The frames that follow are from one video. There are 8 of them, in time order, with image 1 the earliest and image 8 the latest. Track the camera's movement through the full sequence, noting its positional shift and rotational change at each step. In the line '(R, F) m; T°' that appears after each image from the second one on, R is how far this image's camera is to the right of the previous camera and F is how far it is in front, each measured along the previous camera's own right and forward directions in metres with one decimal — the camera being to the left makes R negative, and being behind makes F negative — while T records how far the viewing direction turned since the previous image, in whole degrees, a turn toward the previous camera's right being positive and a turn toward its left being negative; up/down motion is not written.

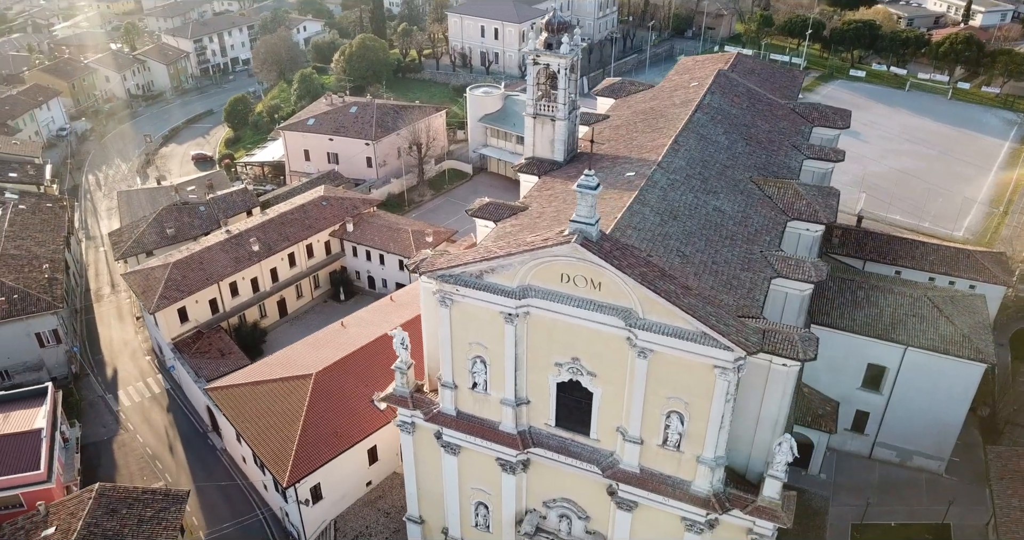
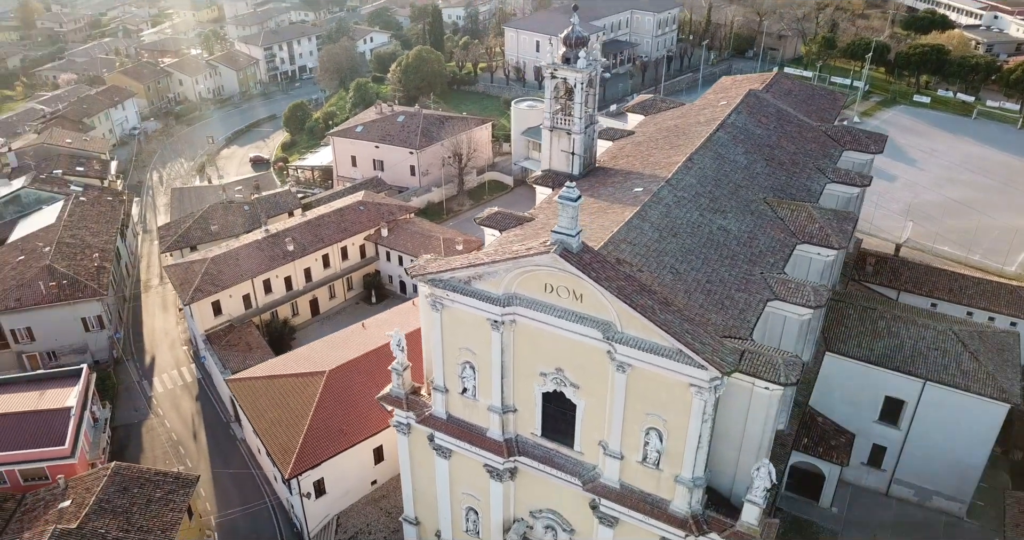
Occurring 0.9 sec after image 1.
(+2.2, -0.2) m; -5°
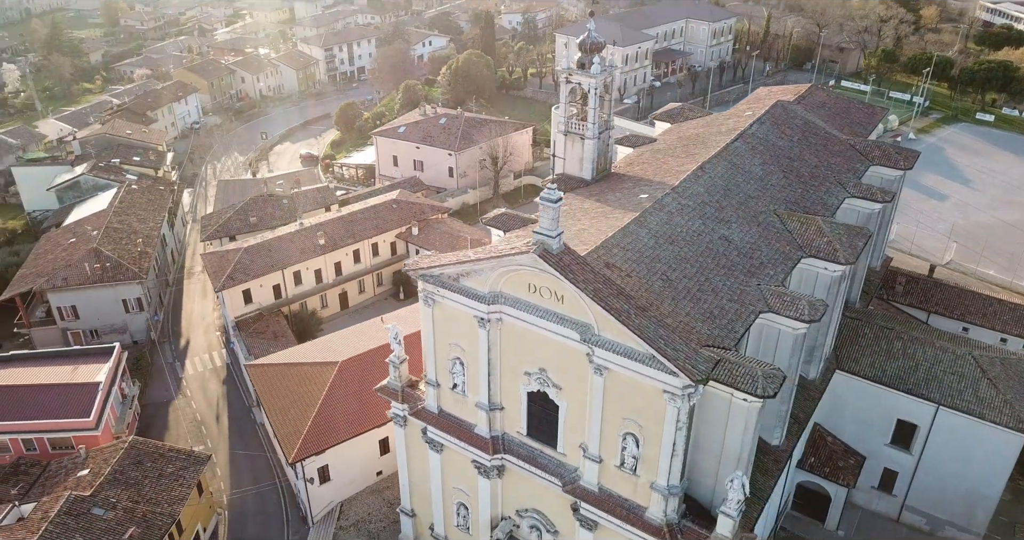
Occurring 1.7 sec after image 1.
(+2.0, -0.2) m; -5°
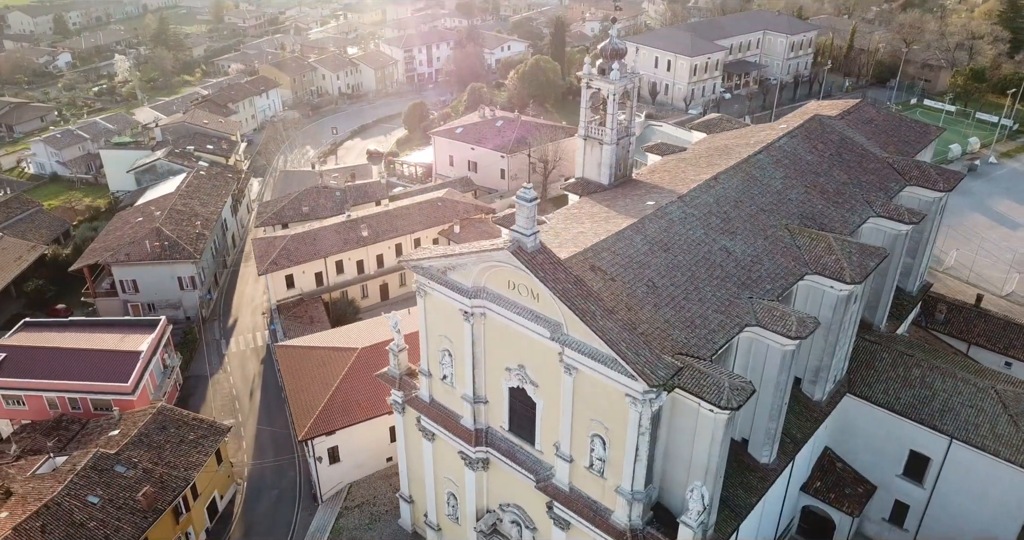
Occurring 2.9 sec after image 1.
(+2.8, -0.3) m; -6°
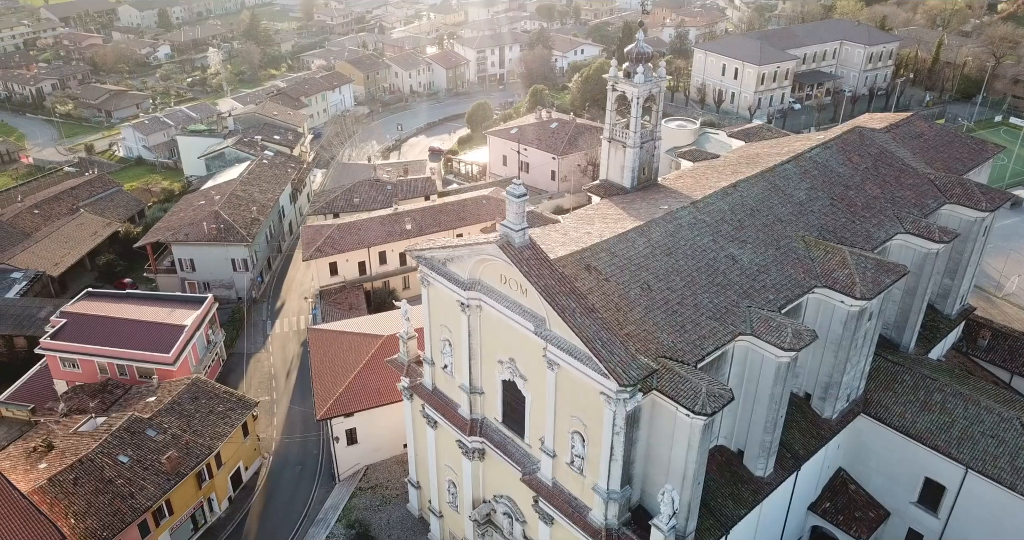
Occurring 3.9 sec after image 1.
(+2.4, -0.3) m; -6°
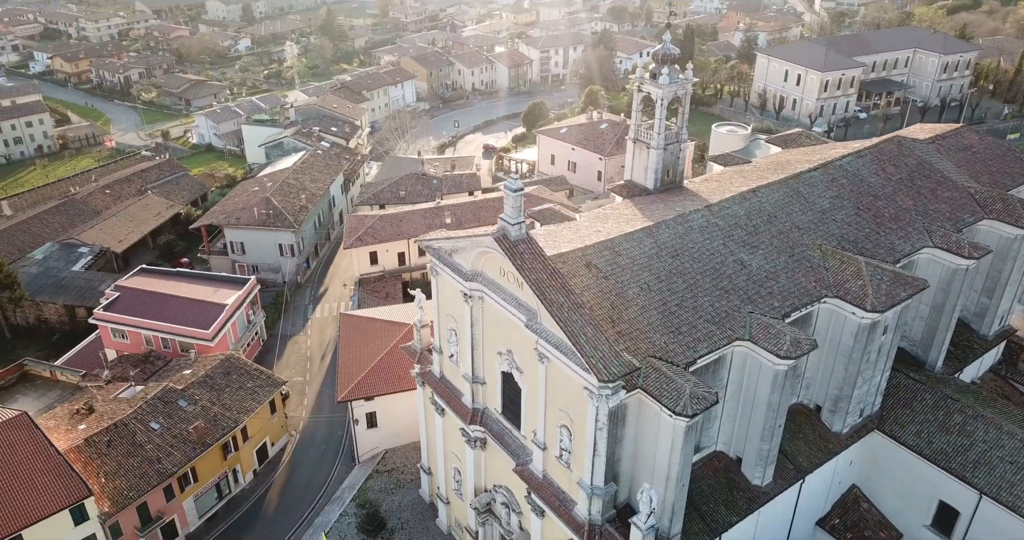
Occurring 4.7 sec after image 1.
(+2.0, -0.3) m; -5°
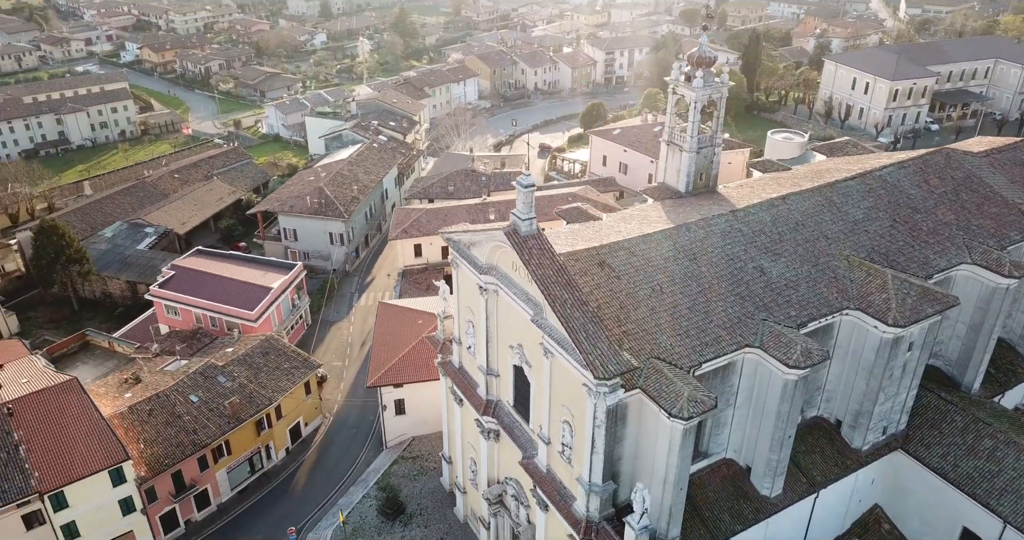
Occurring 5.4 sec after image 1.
(+1.6, -0.3) m; -5°
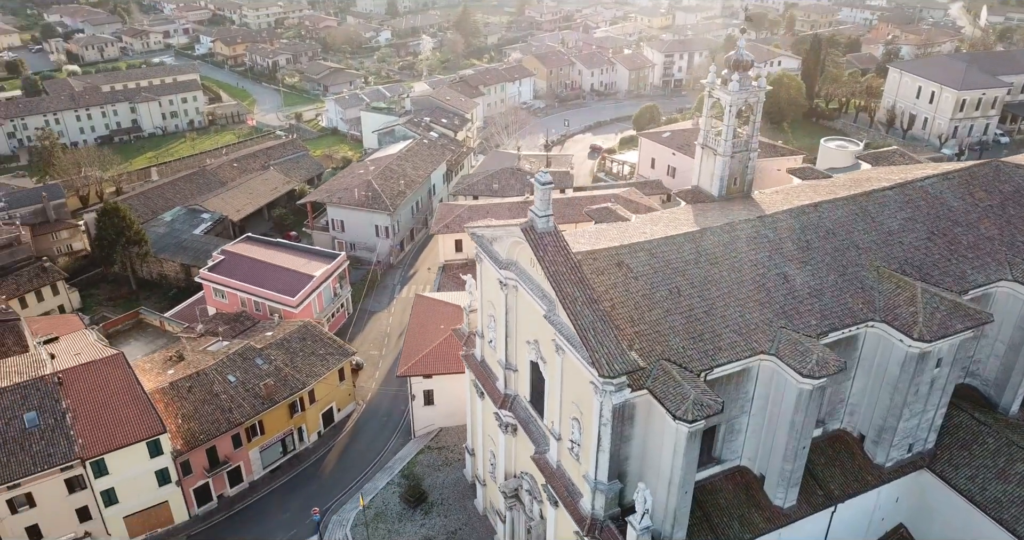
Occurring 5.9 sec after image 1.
(+1.2, -0.2) m; -4°
